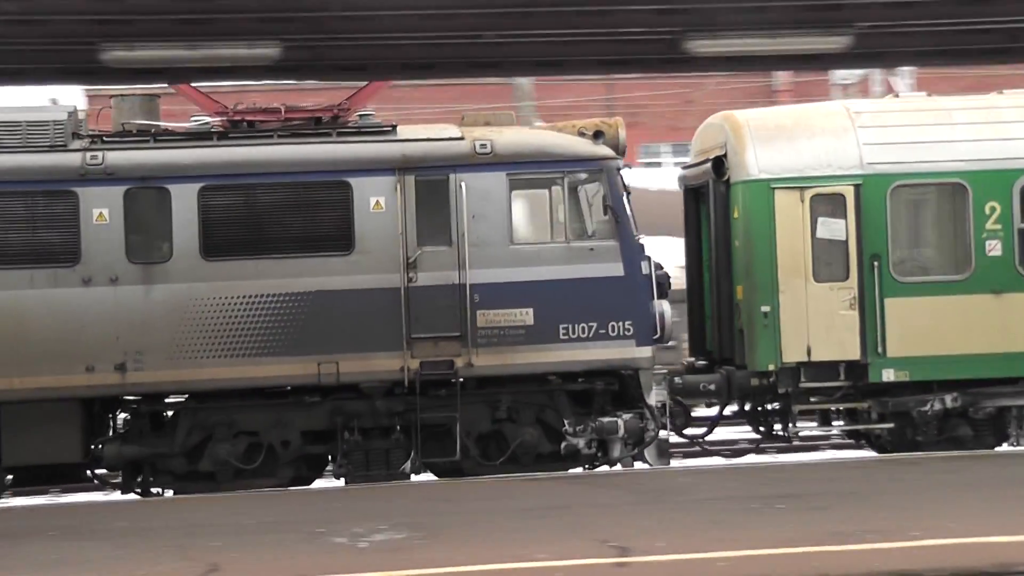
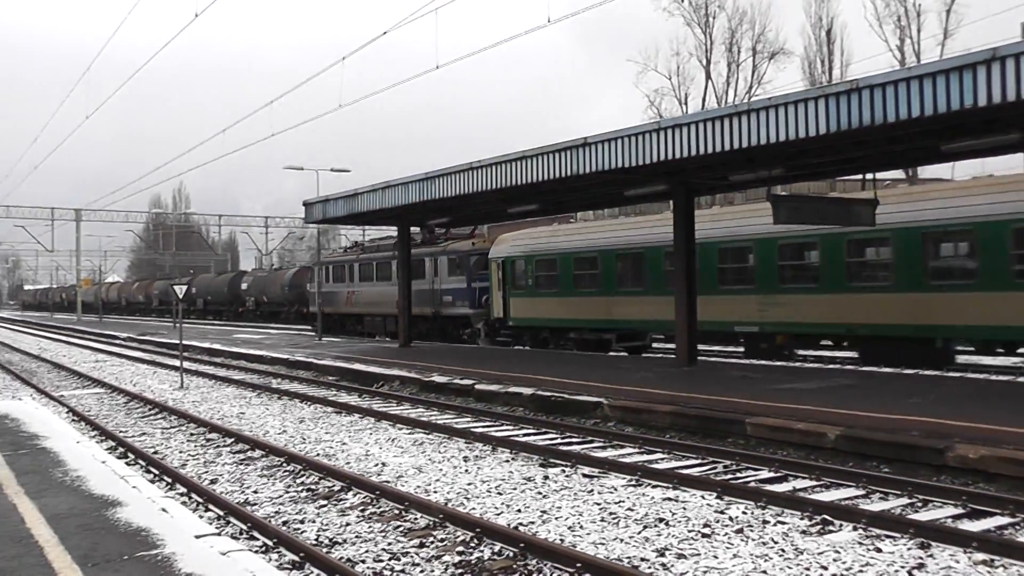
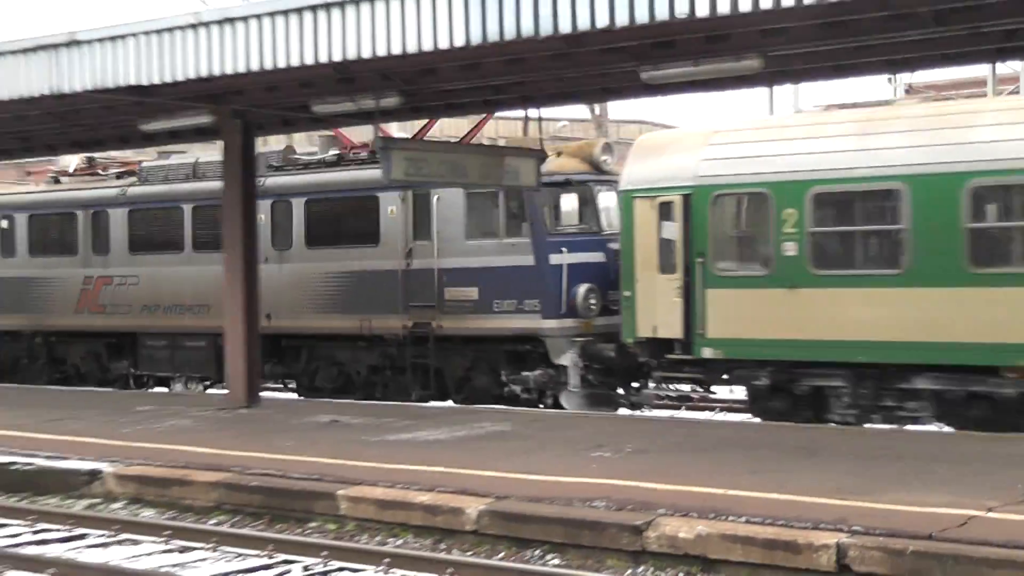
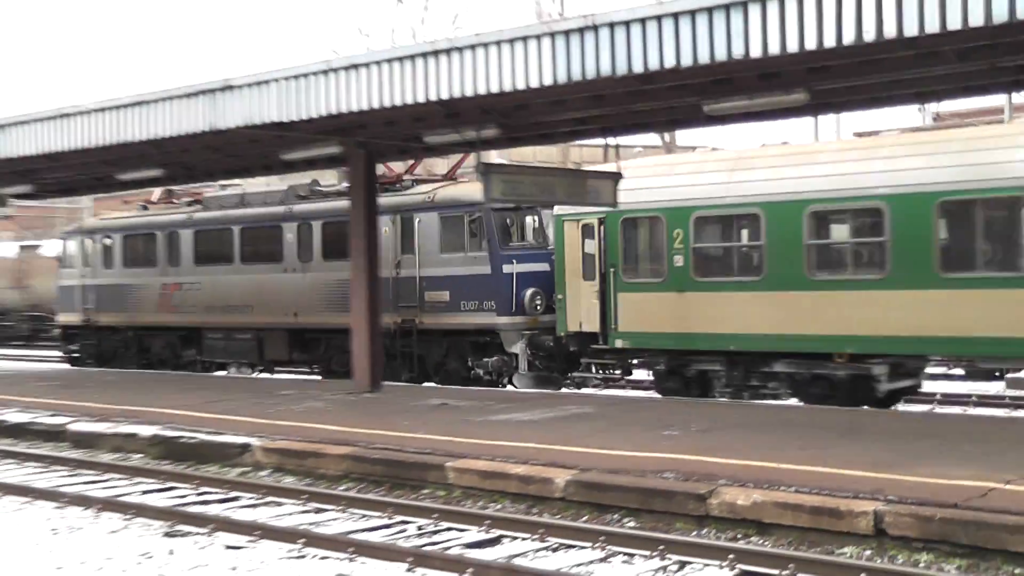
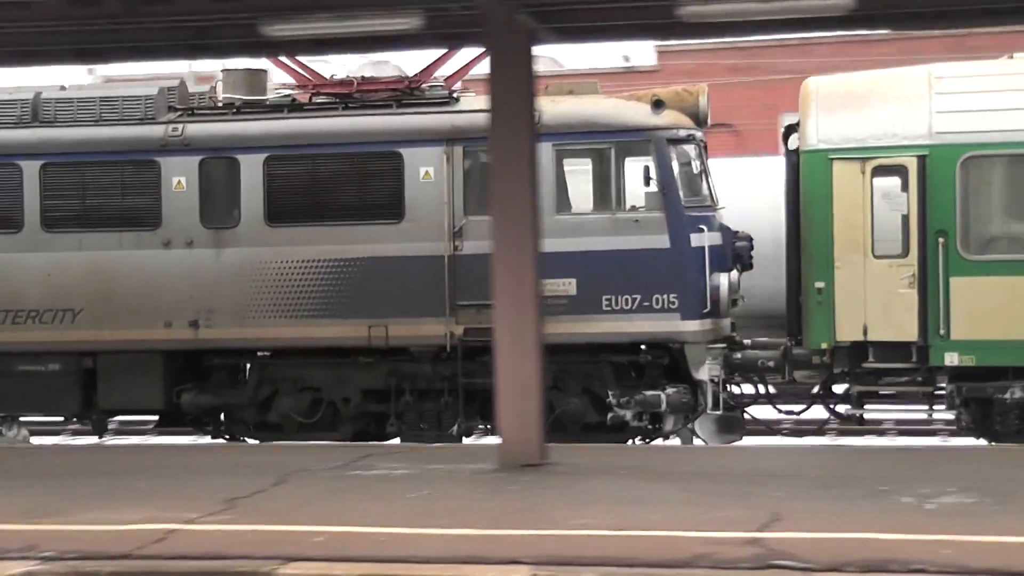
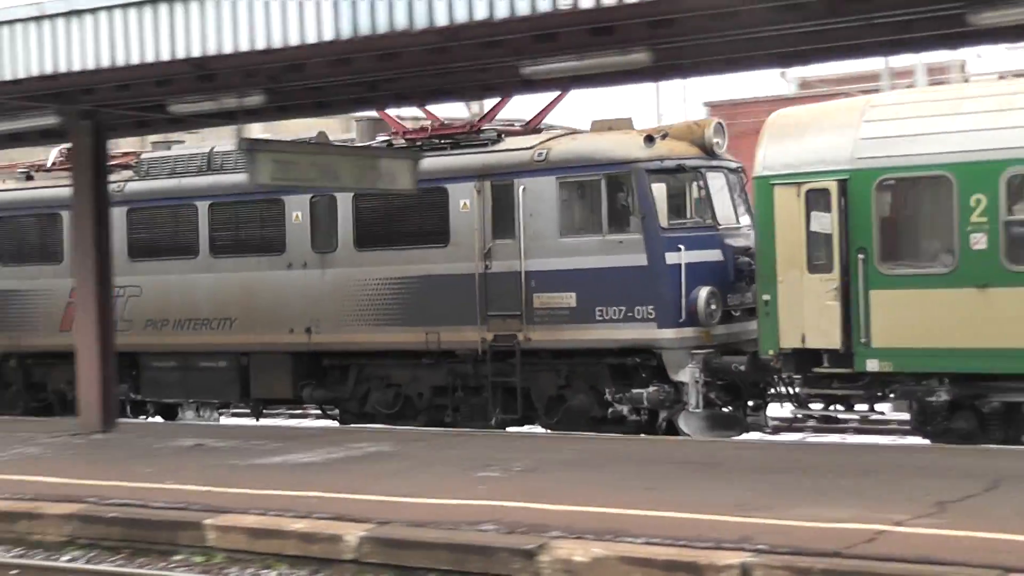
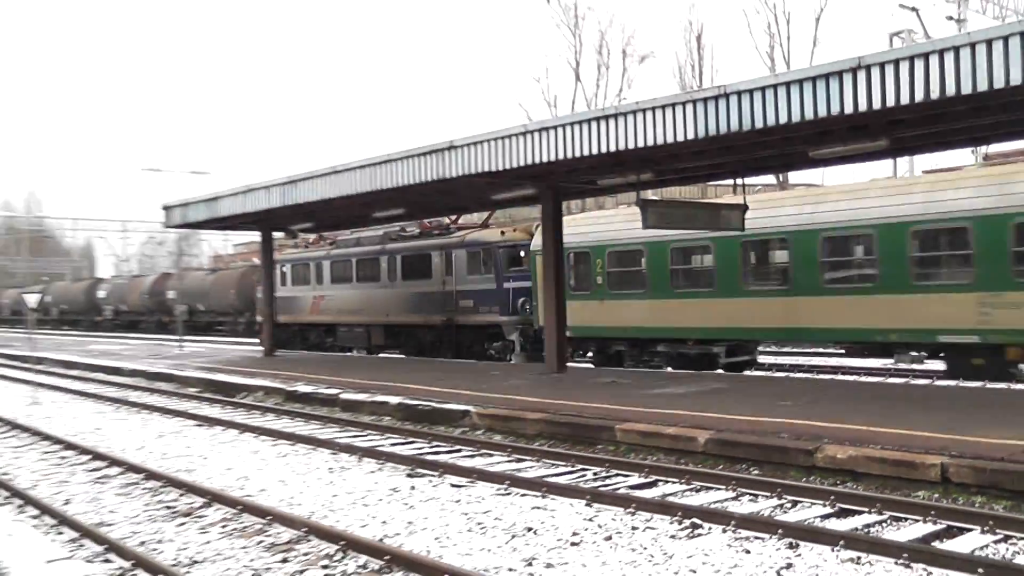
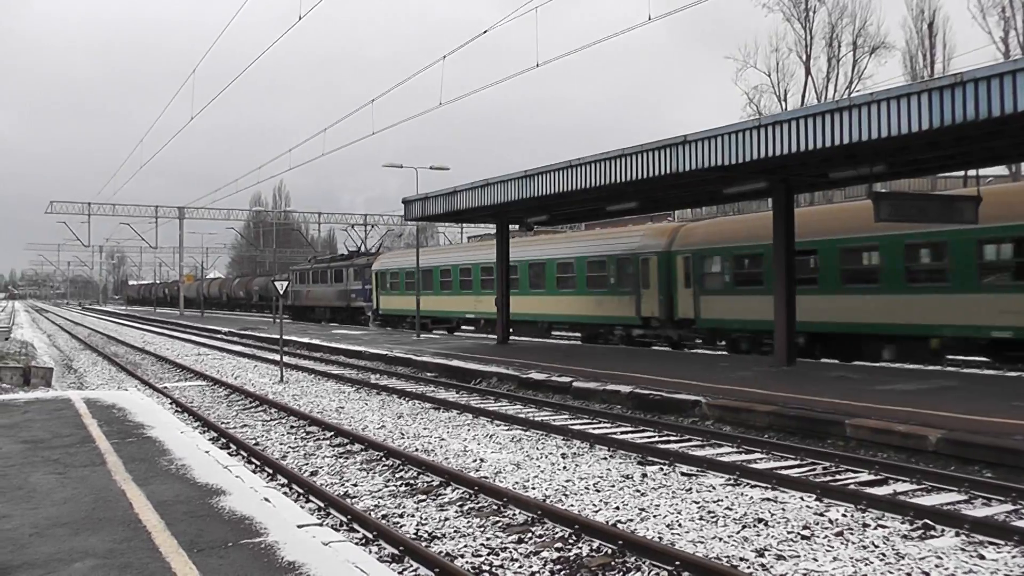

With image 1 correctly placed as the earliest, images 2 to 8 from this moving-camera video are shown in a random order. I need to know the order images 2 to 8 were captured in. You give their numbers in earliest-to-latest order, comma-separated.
5, 6, 3, 4, 7, 2, 8
